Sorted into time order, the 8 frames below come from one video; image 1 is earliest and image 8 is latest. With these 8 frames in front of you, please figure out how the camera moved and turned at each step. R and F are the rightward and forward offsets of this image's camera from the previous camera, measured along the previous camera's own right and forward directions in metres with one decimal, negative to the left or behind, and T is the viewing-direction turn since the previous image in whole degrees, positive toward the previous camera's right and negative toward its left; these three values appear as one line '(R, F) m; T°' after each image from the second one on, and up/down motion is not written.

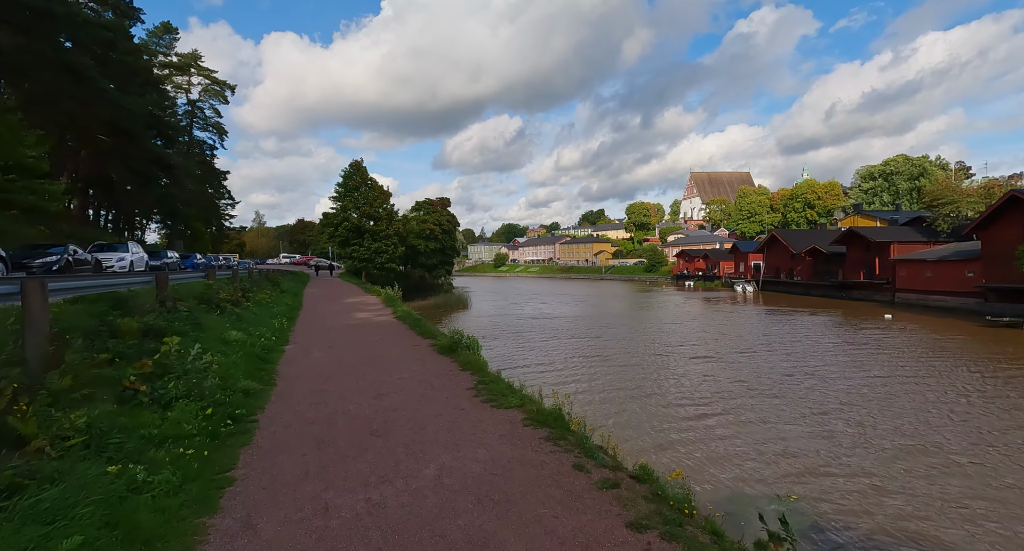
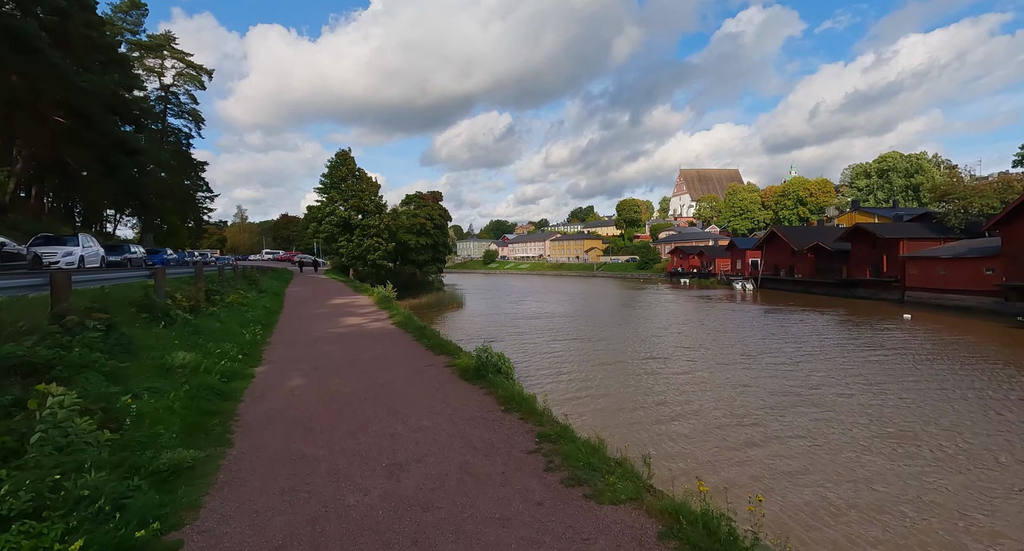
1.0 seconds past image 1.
(-0.6, +1.7) m; +1°
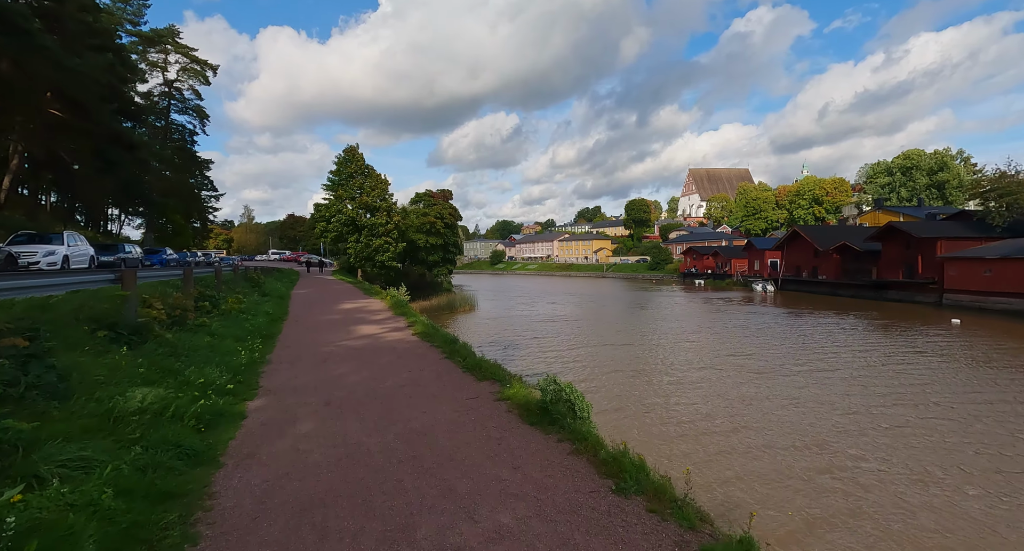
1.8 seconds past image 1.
(-0.5, +1.3) m; -1°
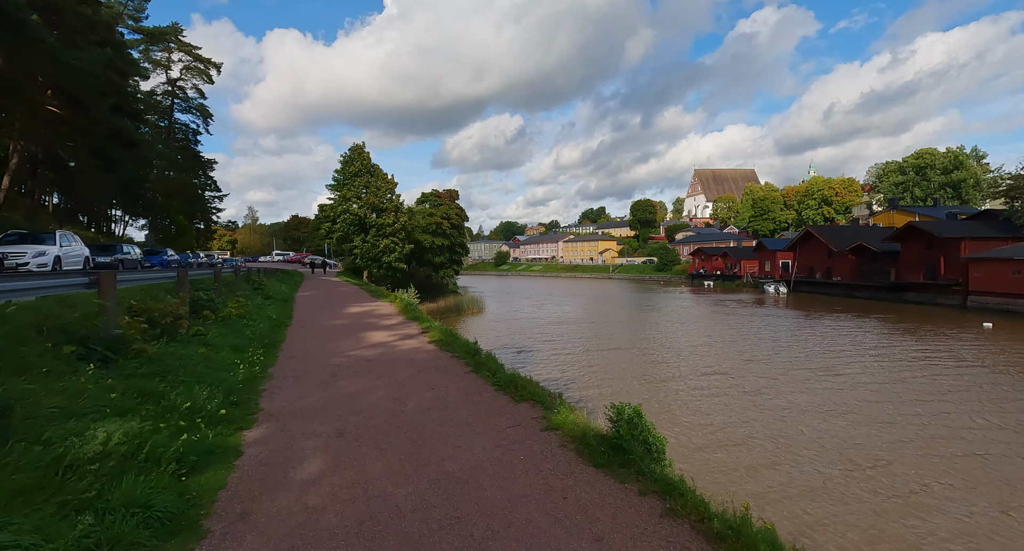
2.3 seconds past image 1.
(-0.3, +0.7) m; 0°
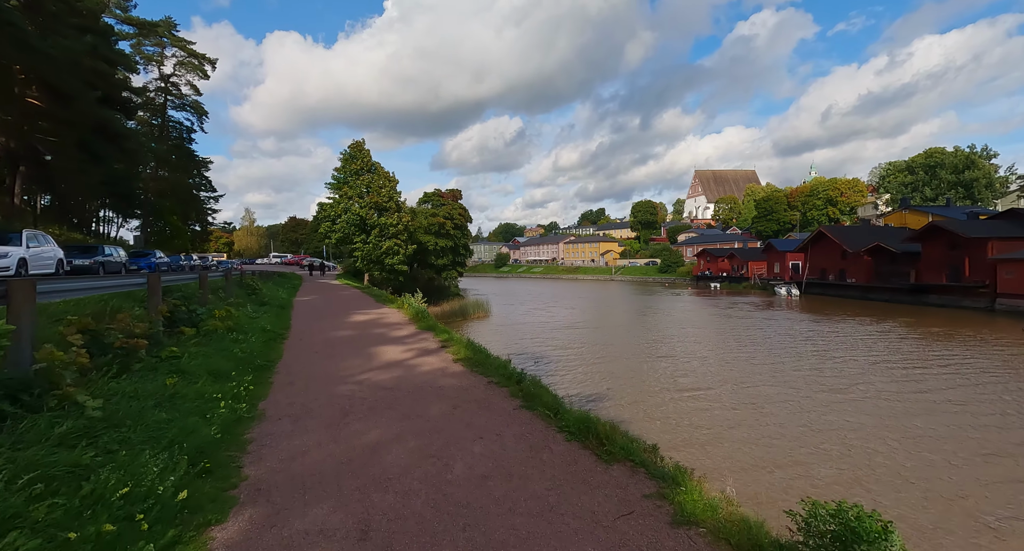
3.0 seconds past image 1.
(-0.5, +1.2) m; 0°
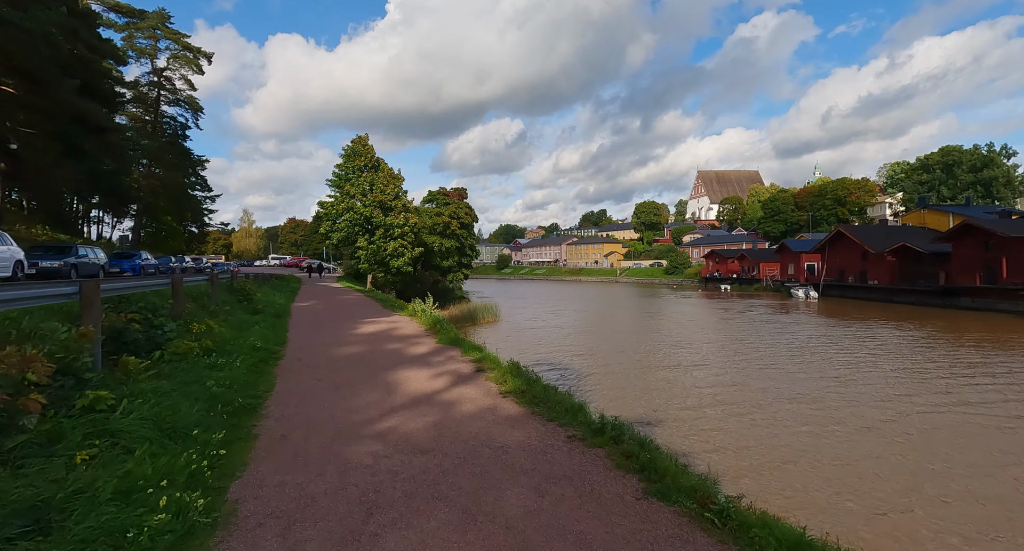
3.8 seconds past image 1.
(-0.6, +1.5) m; 0°
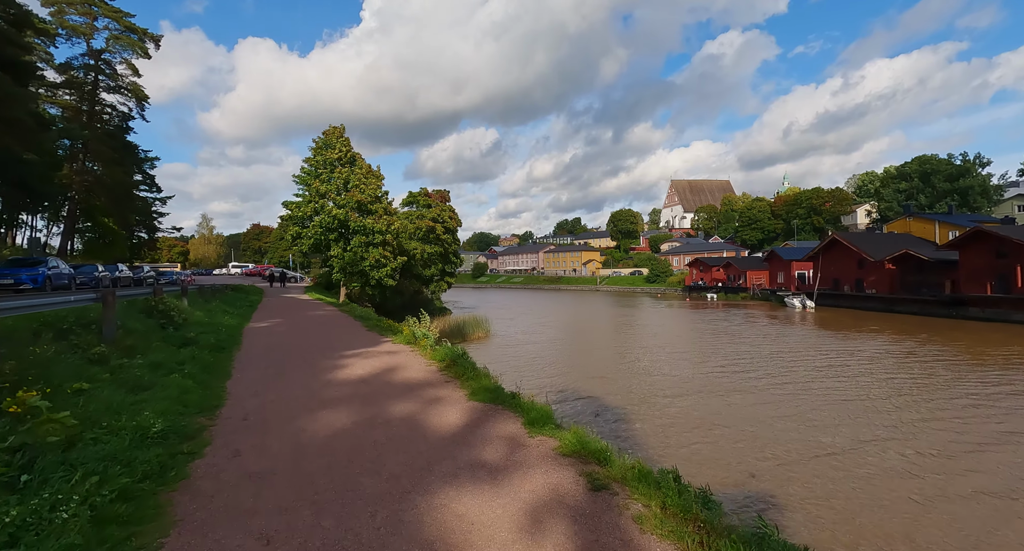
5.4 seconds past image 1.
(-1.0, +2.9) m; +3°
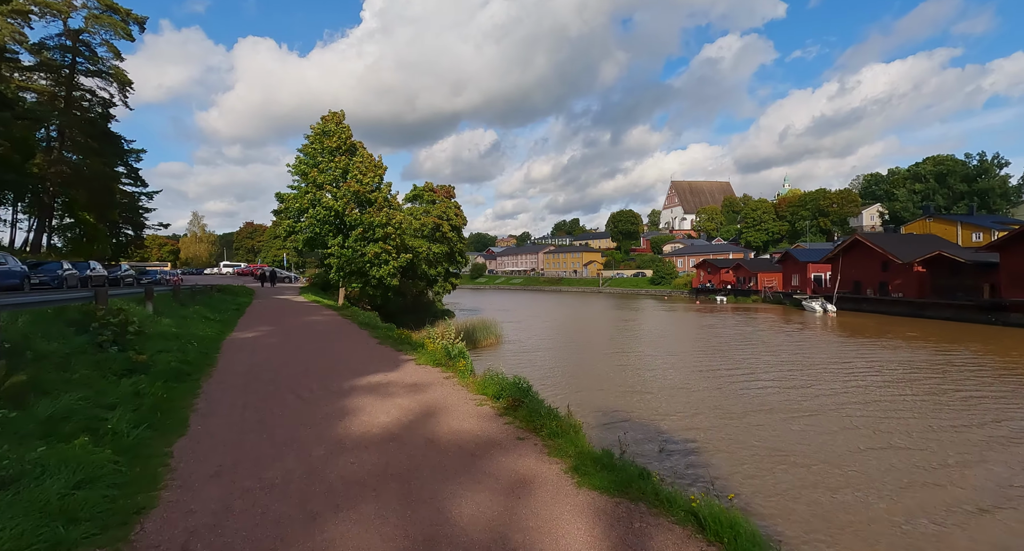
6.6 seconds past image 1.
(-0.8, +2.0) m; 0°
